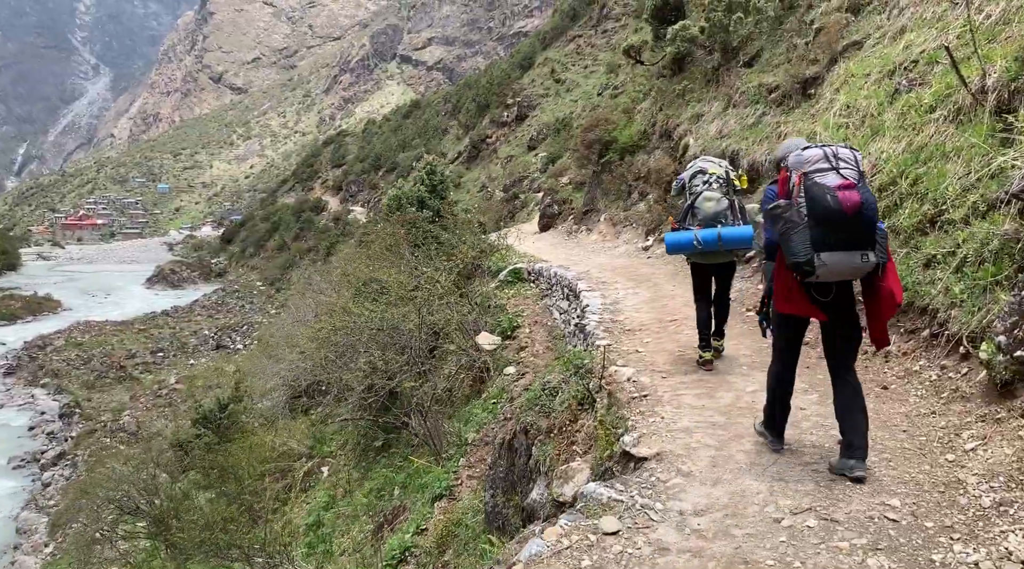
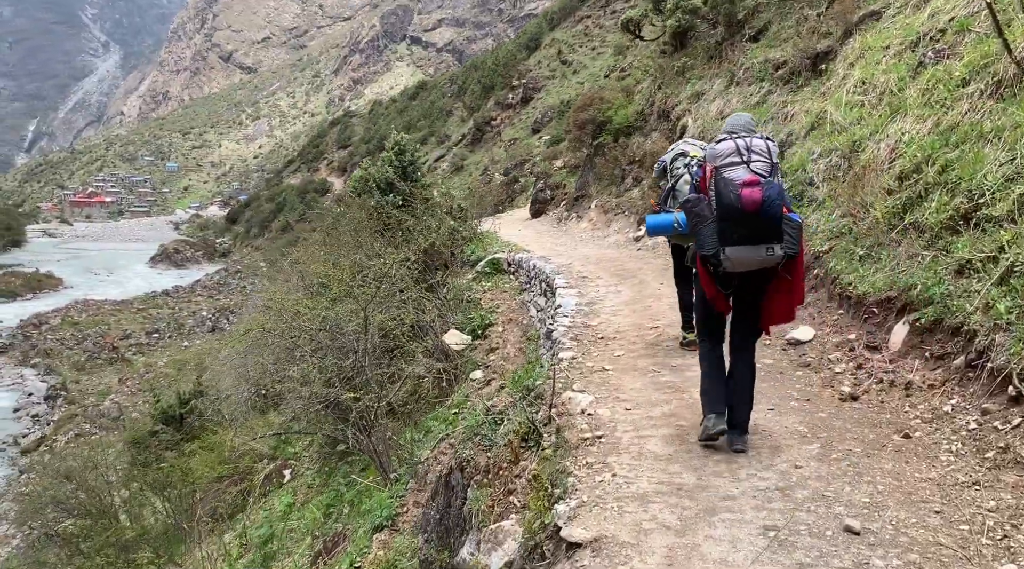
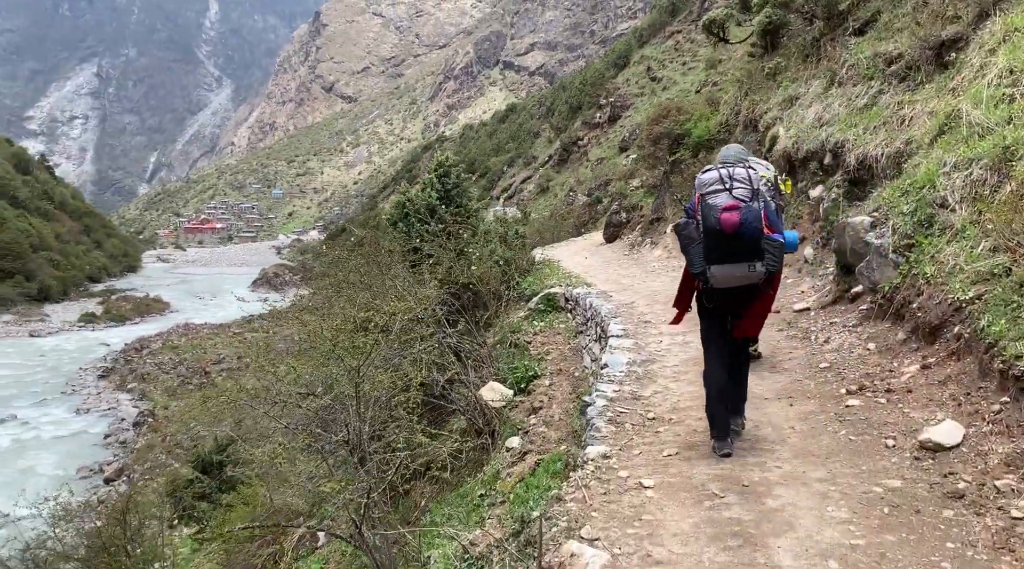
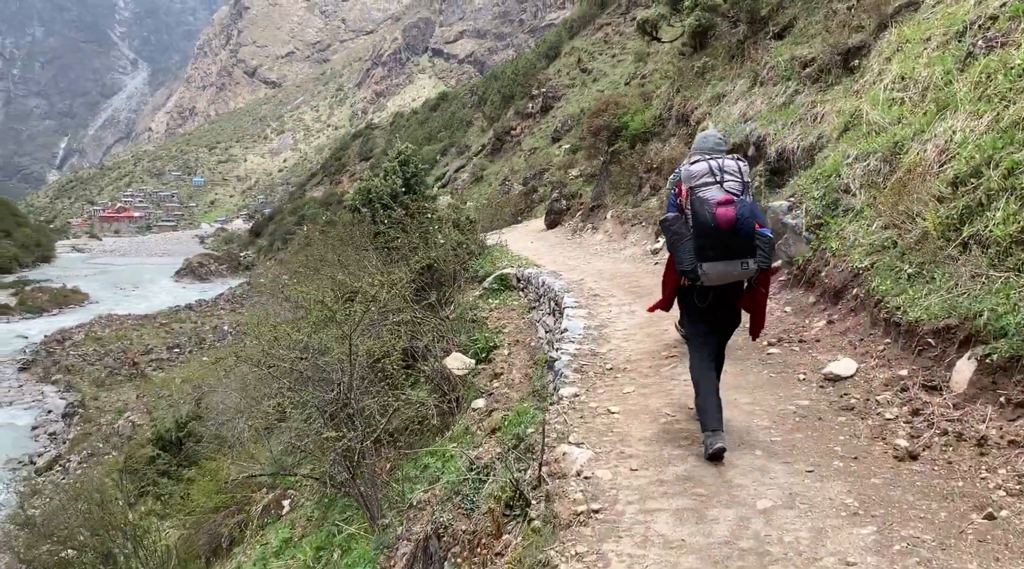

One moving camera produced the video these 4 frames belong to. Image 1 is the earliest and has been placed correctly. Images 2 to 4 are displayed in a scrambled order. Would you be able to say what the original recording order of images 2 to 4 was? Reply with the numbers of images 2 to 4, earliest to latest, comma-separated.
2, 4, 3
